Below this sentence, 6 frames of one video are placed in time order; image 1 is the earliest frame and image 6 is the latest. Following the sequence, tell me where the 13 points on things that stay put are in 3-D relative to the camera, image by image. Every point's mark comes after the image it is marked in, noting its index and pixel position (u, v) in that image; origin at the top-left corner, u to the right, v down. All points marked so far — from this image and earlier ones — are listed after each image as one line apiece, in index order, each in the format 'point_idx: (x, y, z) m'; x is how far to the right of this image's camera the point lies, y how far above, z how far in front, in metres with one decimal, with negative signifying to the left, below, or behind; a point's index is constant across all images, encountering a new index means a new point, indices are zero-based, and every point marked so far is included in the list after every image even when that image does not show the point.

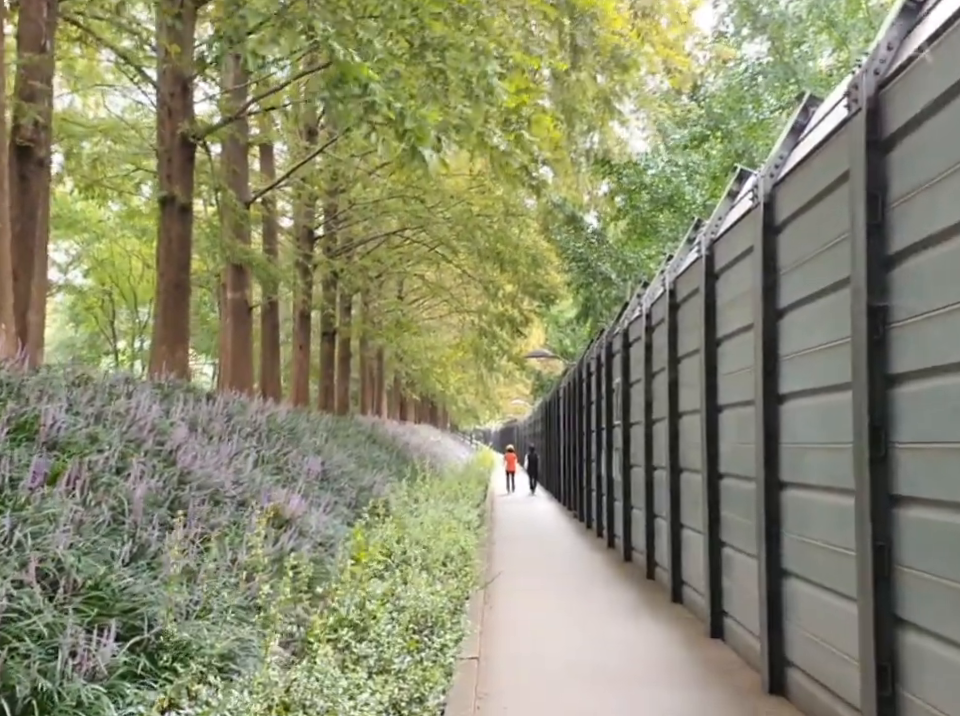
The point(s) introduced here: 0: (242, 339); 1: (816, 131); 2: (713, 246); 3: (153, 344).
0: (-3.0, +0.2, +12.0) m
1: (+1.5, +1.0, +4.4) m
2: (+1.4, +0.7, +5.7) m
3: (-3.0, +0.1, +8.8) m
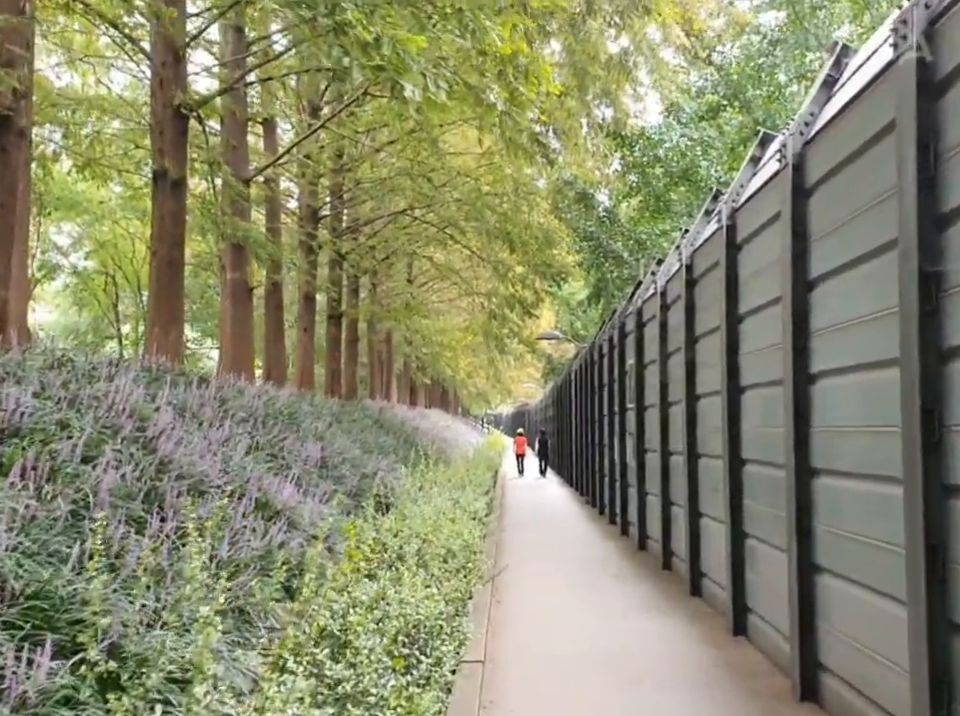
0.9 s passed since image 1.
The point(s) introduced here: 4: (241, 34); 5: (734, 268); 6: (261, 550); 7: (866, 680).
0: (-2.9, +0.4, +11.6) m
1: (+1.5, +1.1, +3.9) m
2: (+1.4, +0.8, +5.3) m
3: (-2.9, +0.3, +8.5) m
4: (-2.8, +3.8, +11.2) m
5: (+1.4, +0.5, +5.3) m
6: (-1.0, -0.9, +4.4) m
7: (+1.5, -1.2, +3.7) m
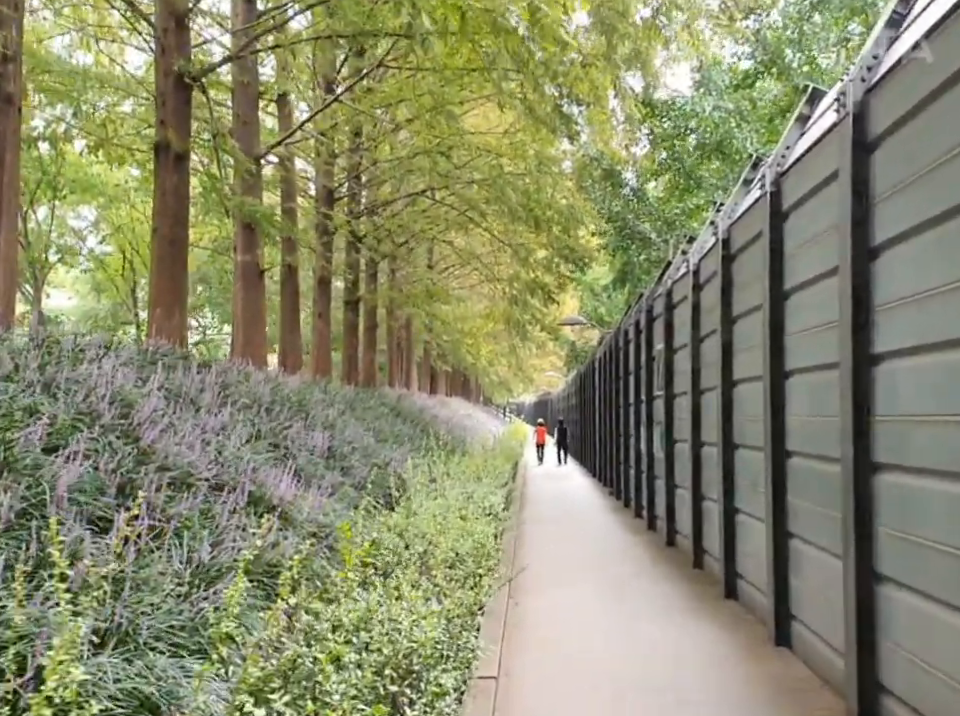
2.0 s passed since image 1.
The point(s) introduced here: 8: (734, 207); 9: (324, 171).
0: (-2.6, +0.6, +11.2) m
1: (+1.6, +1.2, +3.4) m
2: (+1.5, +0.9, +4.8) m
3: (-2.8, +0.4, +8.1) m
4: (-2.5, +3.9, +10.7) m
5: (+1.5, +0.6, +4.8) m
6: (-1.0, -0.8, +3.9) m
7: (+1.5, -1.2, +3.2) m
8: (+1.6, +0.9, +6.1) m
9: (-2.3, +2.8, +14.5) m
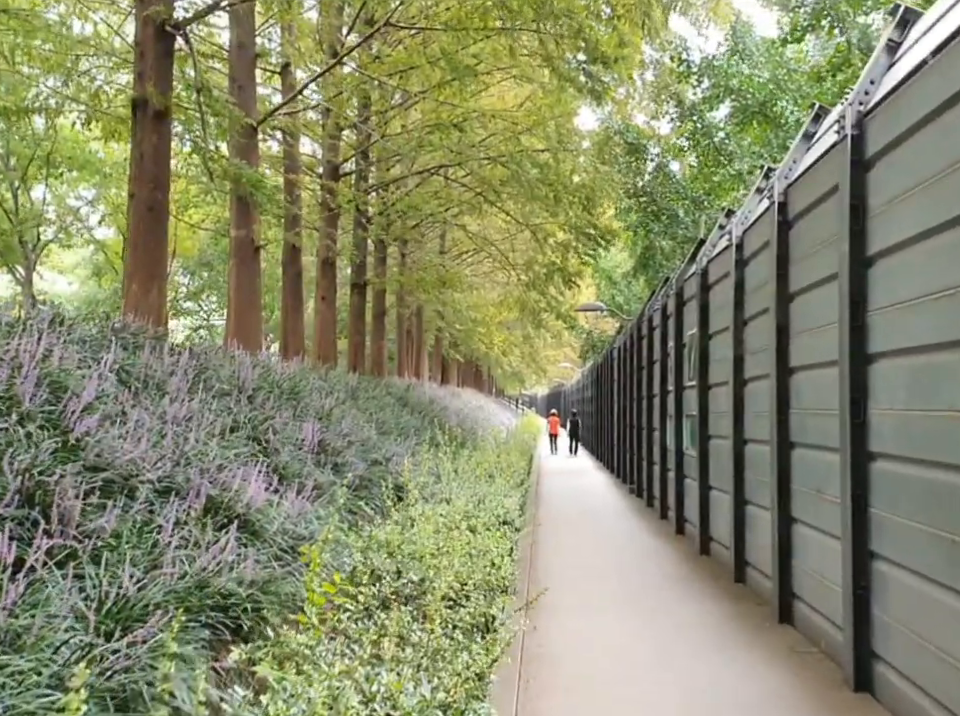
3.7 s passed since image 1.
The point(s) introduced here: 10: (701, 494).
0: (-2.5, +0.8, +10.3) m
1: (+1.6, +1.3, +2.5) m
2: (+1.6, +1.0, +3.9) m
3: (-2.7, +0.6, +7.2) m
4: (-2.4, +4.1, +9.8) m
5: (+1.5, +0.7, +3.9) m
6: (-0.9, -0.7, +3.1) m
7: (+1.5, -1.1, +2.3) m
8: (+1.7, +1.0, +5.2) m
9: (-2.1, +3.0, +13.6) m
10: (+1.7, -1.1, +7.5) m
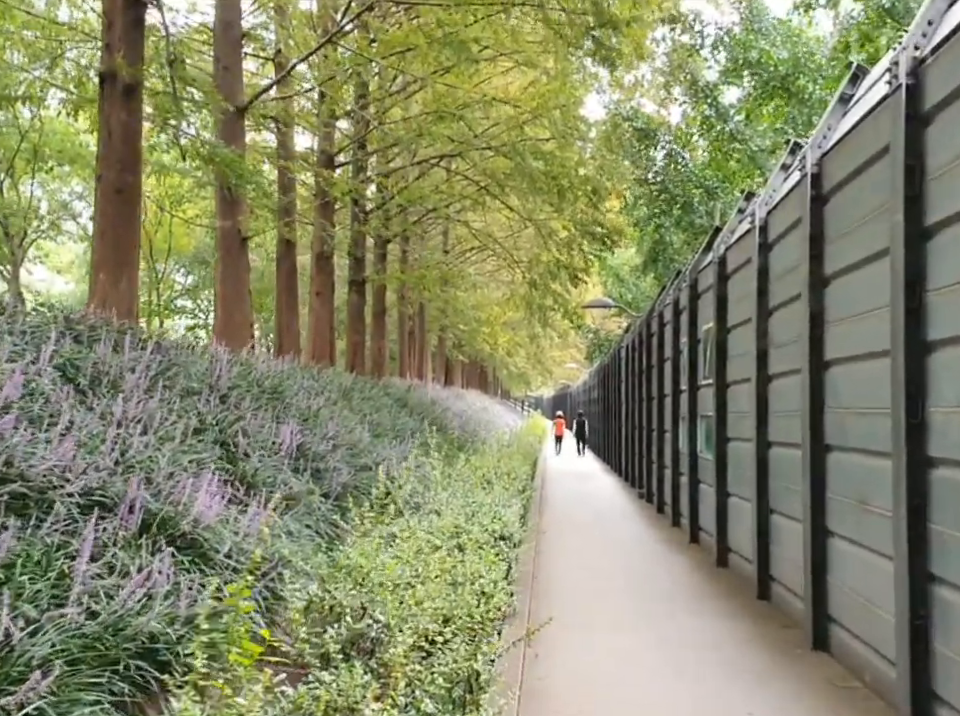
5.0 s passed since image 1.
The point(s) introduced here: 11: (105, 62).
0: (-2.5, +0.8, +9.8) m
1: (+1.6, +1.3, +1.9) m
2: (+1.5, +1.0, +3.3) m
3: (-2.7, +0.6, +6.7) m
4: (-2.4, +4.1, +9.3) m
5: (+1.5, +0.7, +3.3) m
6: (-1.0, -0.7, +2.5) m
7: (+1.5, -1.0, +1.7) m
8: (+1.7, +1.1, +4.6) m
9: (-2.1, +3.0, +13.1) m
10: (+1.7, -1.0, +6.9) m
11: (-2.6, +2.0, +6.6) m
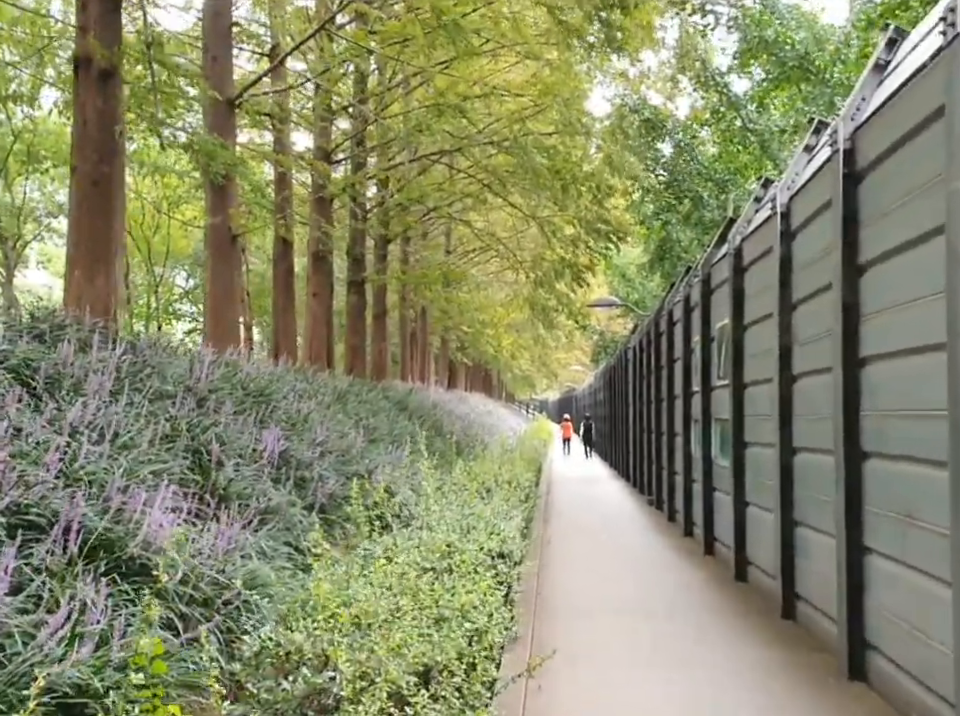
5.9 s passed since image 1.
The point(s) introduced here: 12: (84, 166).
0: (-2.5, +0.8, +9.4) m
1: (+1.5, +1.3, +1.5) m
2: (+1.5, +1.0, +2.9) m
3: (-2.7, +0.6, +6.3) m
4: (-2.4, +4.1, +8.9) m
5: (+1.5, +0.7, +2.9) m
6: (-1.0, -0.7, +2.0) m
7: (+1.5, -1.0, +1.2) m
8: (+1.6, +1.1, +4.2) m
9: (-2.1, +3.0, +12.7) m
10: (+1.7, -1.0, +6.4) m
11: (-2.6, +2.0, +6.2) m
12: (-2.5, +1.2, +6.2) m
